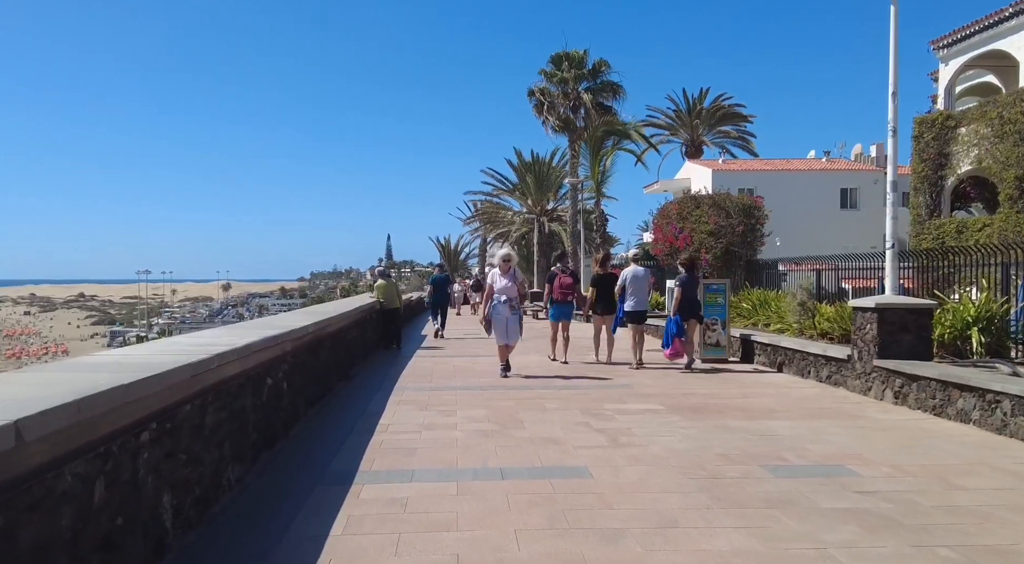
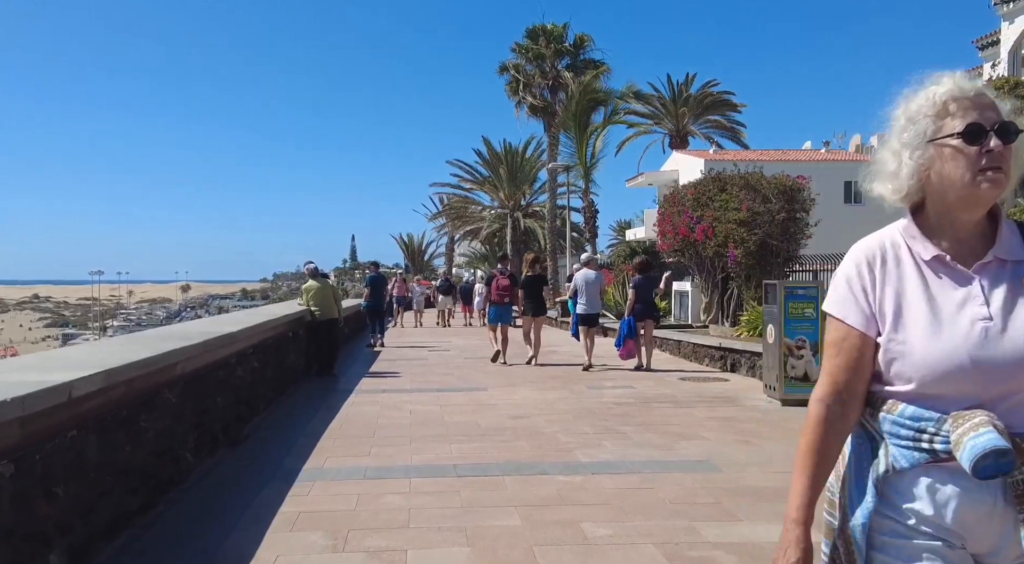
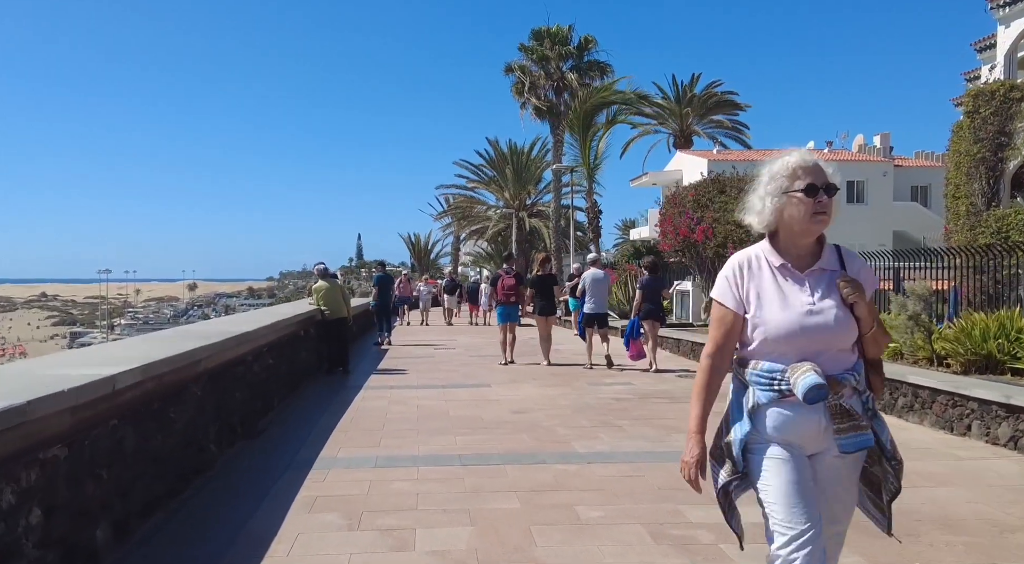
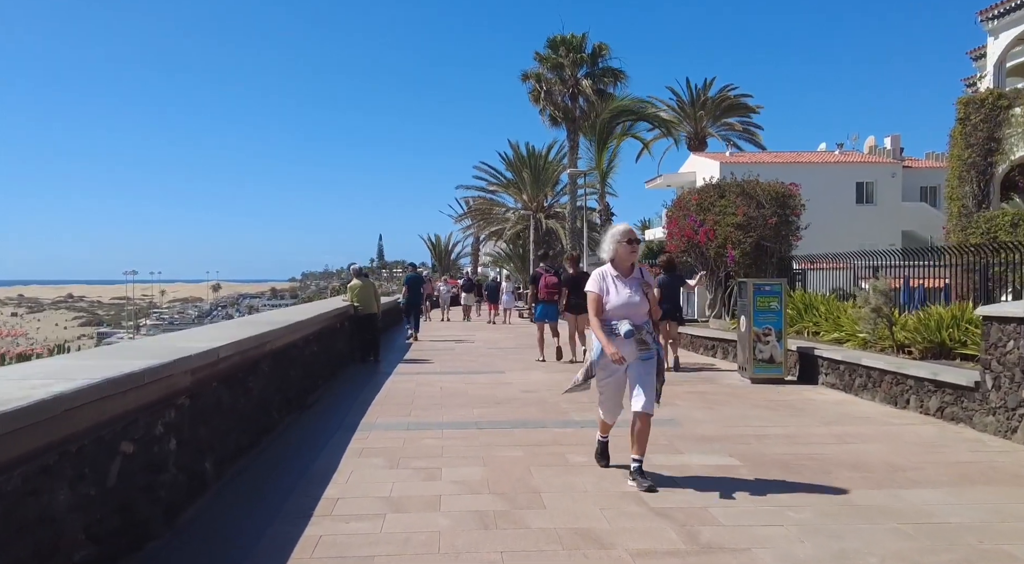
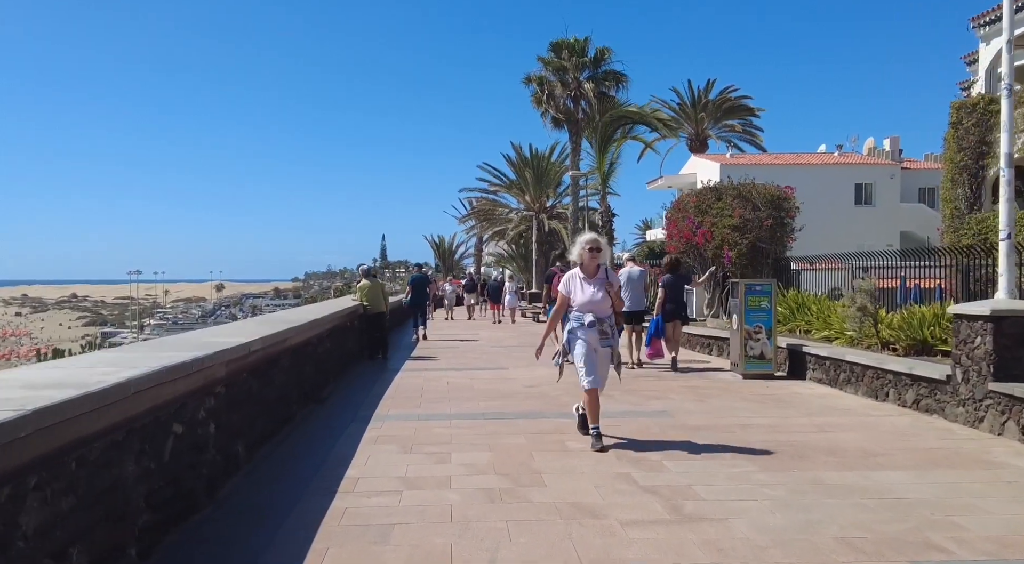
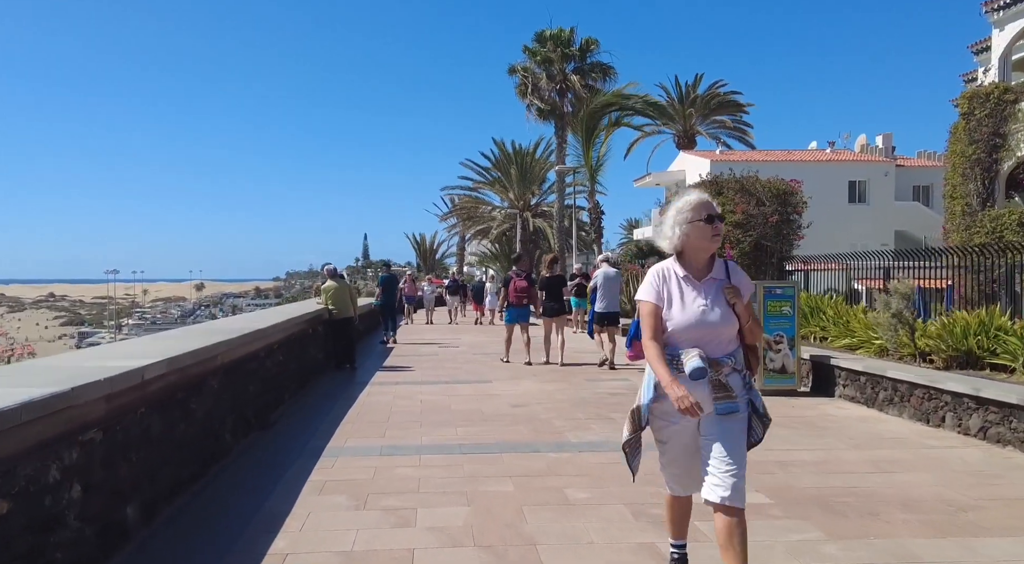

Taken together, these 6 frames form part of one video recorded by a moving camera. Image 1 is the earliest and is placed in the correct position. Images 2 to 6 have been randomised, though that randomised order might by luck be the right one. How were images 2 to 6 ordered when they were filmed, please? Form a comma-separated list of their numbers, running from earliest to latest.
5, 4, 6, 3, 2
